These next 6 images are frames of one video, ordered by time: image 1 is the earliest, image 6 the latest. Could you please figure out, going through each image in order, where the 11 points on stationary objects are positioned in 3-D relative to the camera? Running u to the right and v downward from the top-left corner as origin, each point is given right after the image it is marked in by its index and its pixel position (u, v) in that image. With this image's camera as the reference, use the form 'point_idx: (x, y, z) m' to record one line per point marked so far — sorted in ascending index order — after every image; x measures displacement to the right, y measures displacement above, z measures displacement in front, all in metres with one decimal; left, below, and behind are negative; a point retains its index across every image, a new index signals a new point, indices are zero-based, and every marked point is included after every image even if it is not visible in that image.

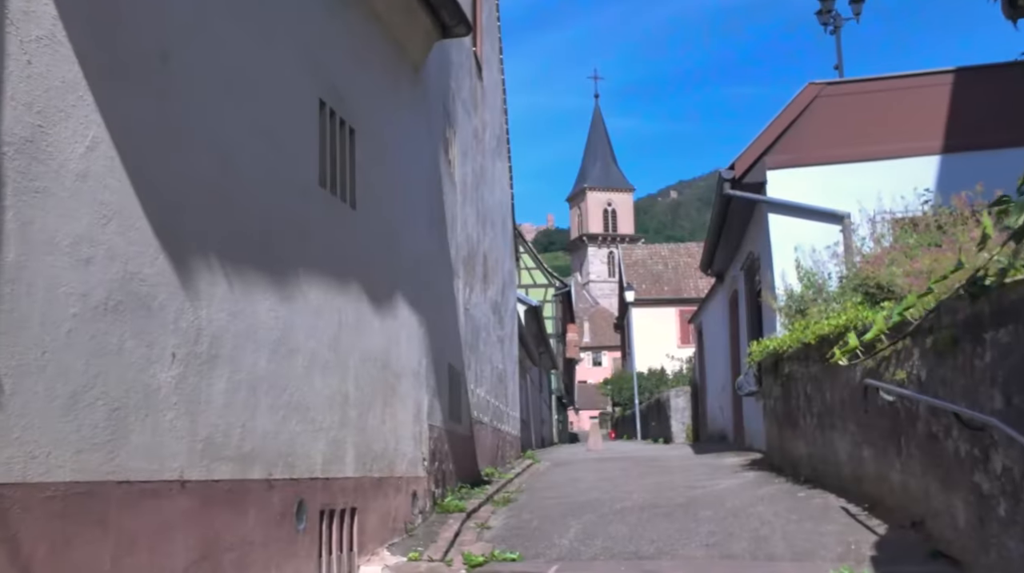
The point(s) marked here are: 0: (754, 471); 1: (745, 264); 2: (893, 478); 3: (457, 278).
0: (+2.6, -2.0, +11.3) m
1: (+3.5, +0.3, +15.6) m
2: (+2.7, -1.3, +7.3) m
3: (-0.6, +0.1, +11.1) m
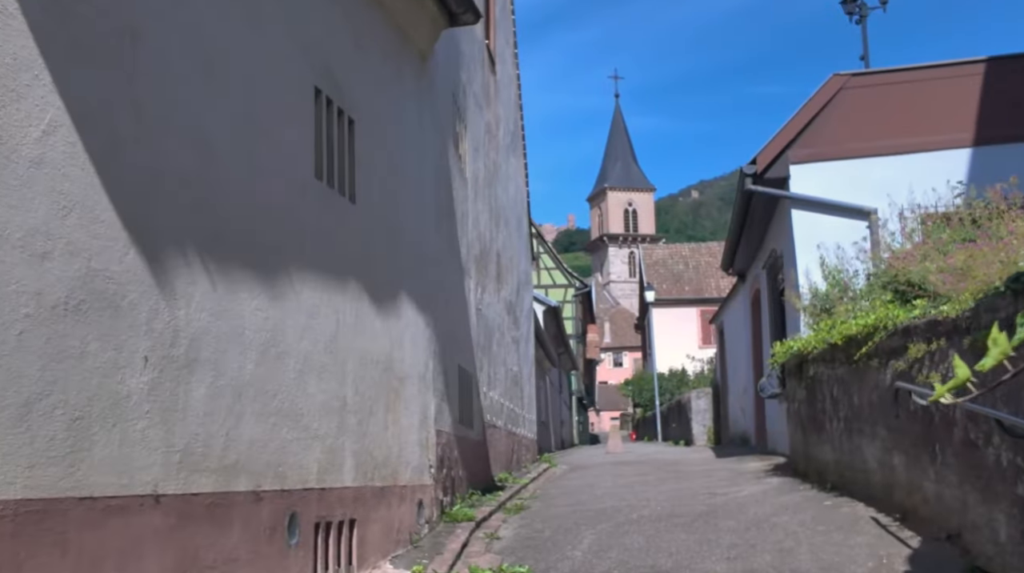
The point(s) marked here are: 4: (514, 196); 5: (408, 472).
0: (+2.8, -2.0, +10.8) m
1: (+3.8, +0.4, +15.2) m
2: (+2.7, -1.3, +6.8) m
3: (-0.5, +0.1, +10.7) m
4: (0.0, +1.3, +15.3) m
5: (-0.7, -1.3, +7.3) m
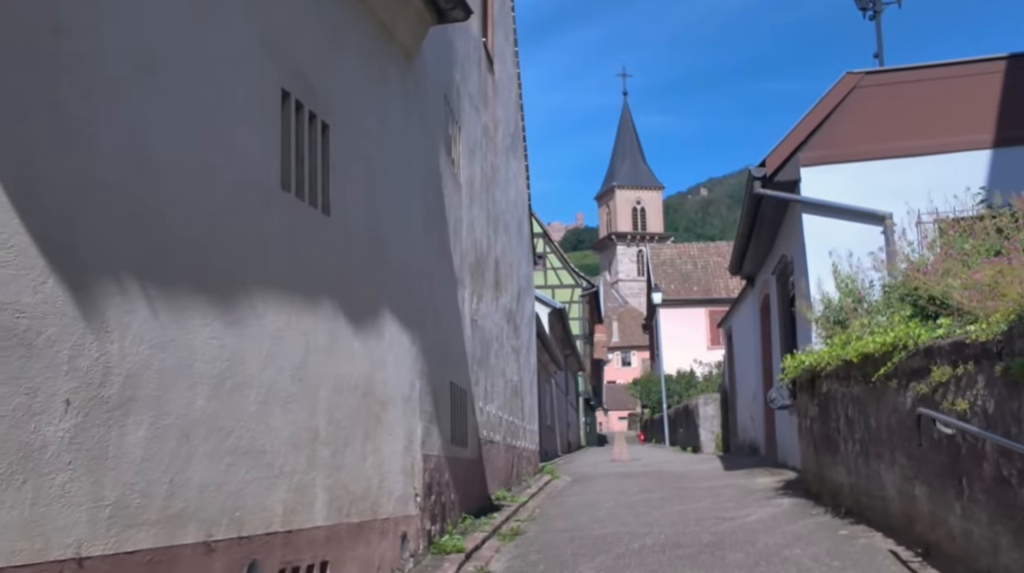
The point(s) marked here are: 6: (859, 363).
0: (+2.8, -2.1, +10.3) m
1: (+3.8, +0.3, +14.6) m
2: (+2.7, -1.4, +6.3) m
3: (-0.5, 0.0, +10.2) m
4: (0.0, +1.3, +14.7) m
5: (-0.8, -1.4, +6.8) m
6: (+2.7, -0.6, +8.1) m
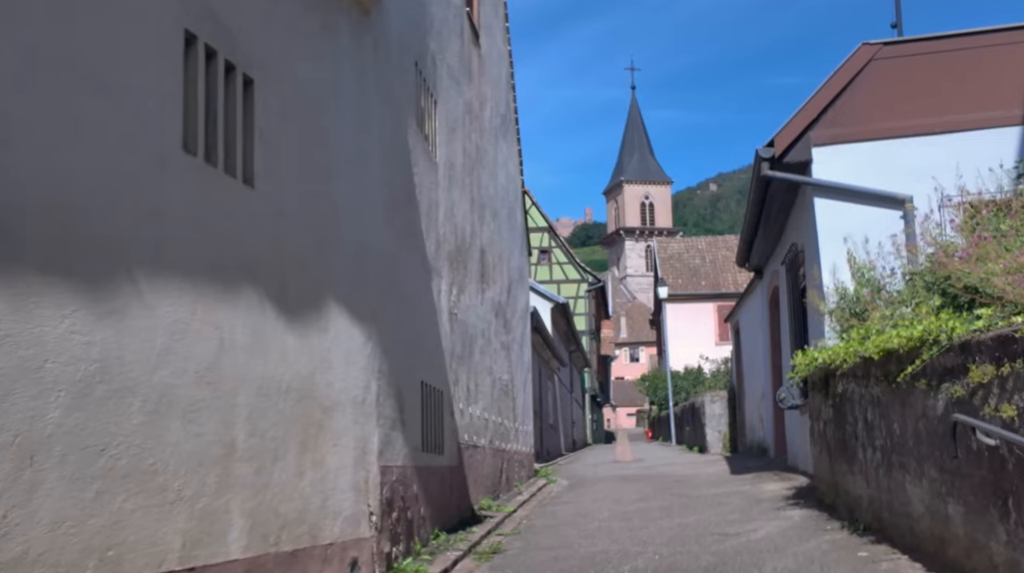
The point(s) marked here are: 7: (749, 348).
0: (+2.6, -2.0, +9.3) m
1: (+3.6, +0.4, +13.6) m
2: (+2.5, -1.4, +5.3) m
3: (-0.7, +0.1, +9.2) m
4: (-0.1, +1.4, +13.8) m
5: (-1.0, -1.3, +5.8) m
6: (+2.5, -0.5, +7.1) m
7: (+4.5, -1.2, +19.7) m
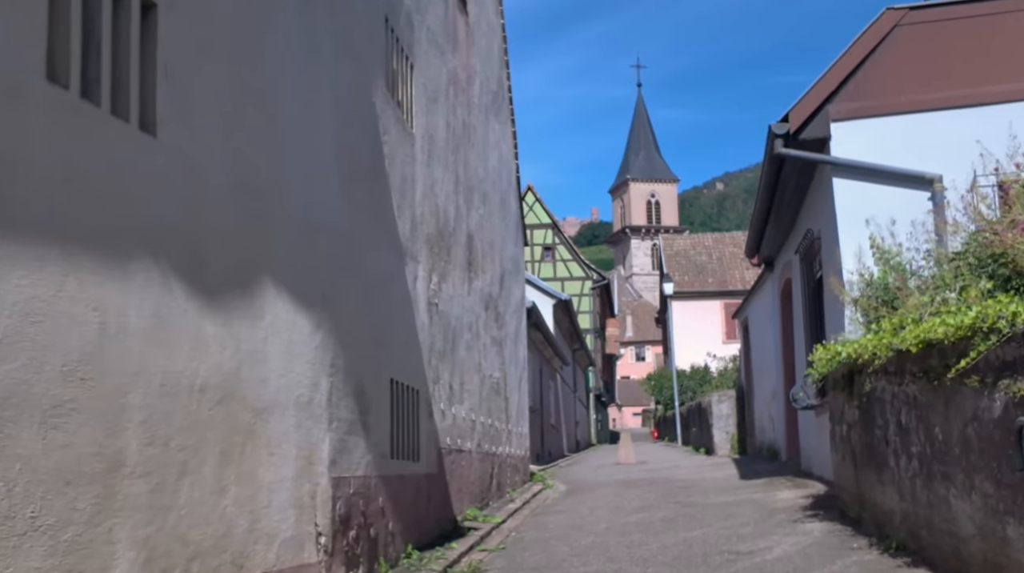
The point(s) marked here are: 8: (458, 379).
0: (+2.5, -1.9, +8.3) m
1: (+3.5, +0.5, +12.6) m
2: (+2.3, -1.2, +4.3) m
3: (-0.8, +0.2, +8.2) m
4: (-0.2, +1.5, +12.8) m
5: (-1.1, -1.2, +4.8) m
6: (+2.4, -0.4, +6.1) m
7: (+4.5, -1.1, +18.7) m
8: (-0.5, -0.9, +9.9) m
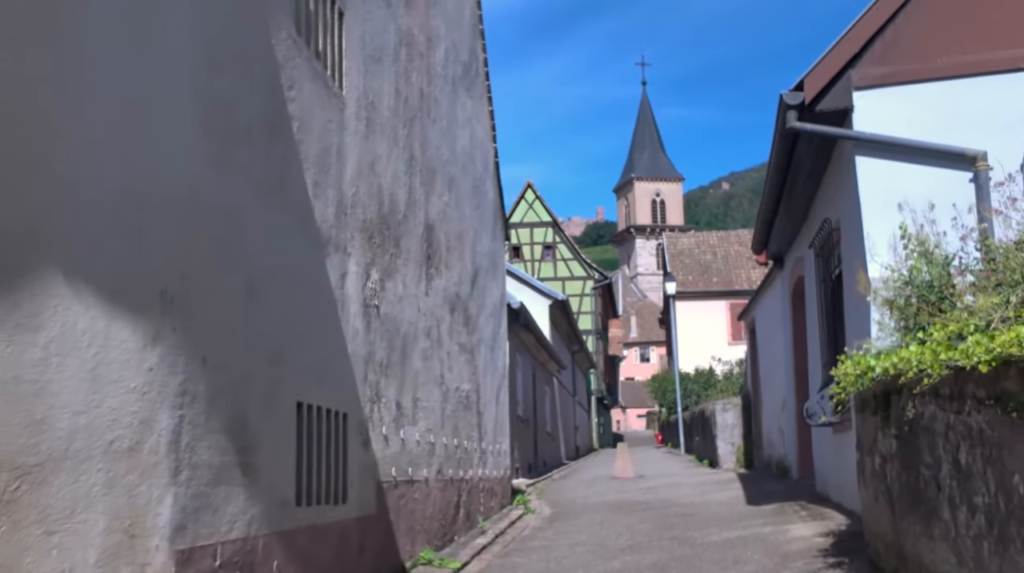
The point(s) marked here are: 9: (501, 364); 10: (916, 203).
0: (+2.2, -1.9, +6.7) m
1: (+3.2, +0.5, +11.0) m
2: (+2.0, -1.2, +2.7) m
3: (-1.1, +0.2, +6.6) m
4: (-0.5, +1.5, +11.2) m
5: (-1.5, -1.2, +3.2) m
6: (+2.1, -0.4, +4.5) m
7: (+4.2, -1.0, +17.1) m
8: (-0.8, -0.9, +8.3) m
9: (-0.2, -1.0, +13.1) m
10: (+3.3, +0.7, +8.4) m
